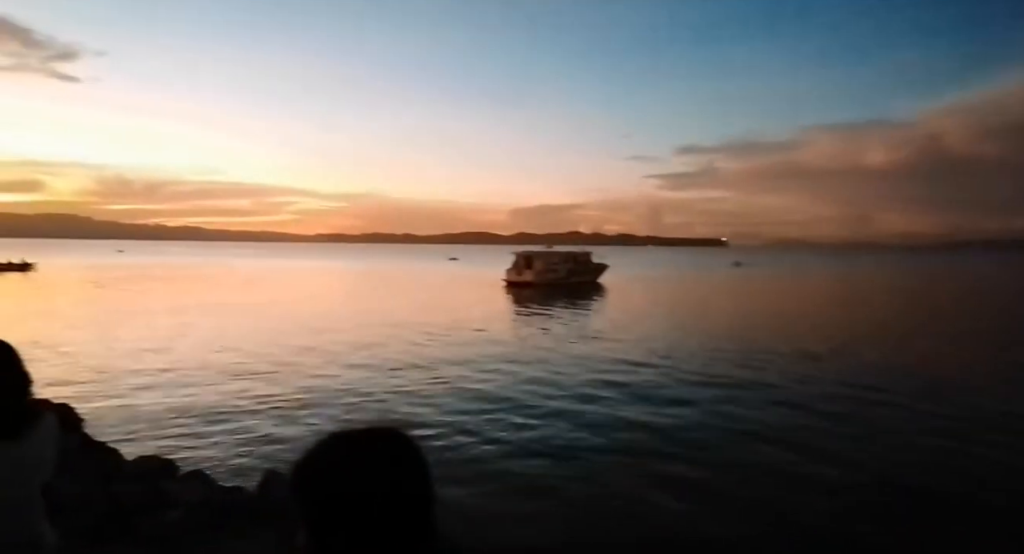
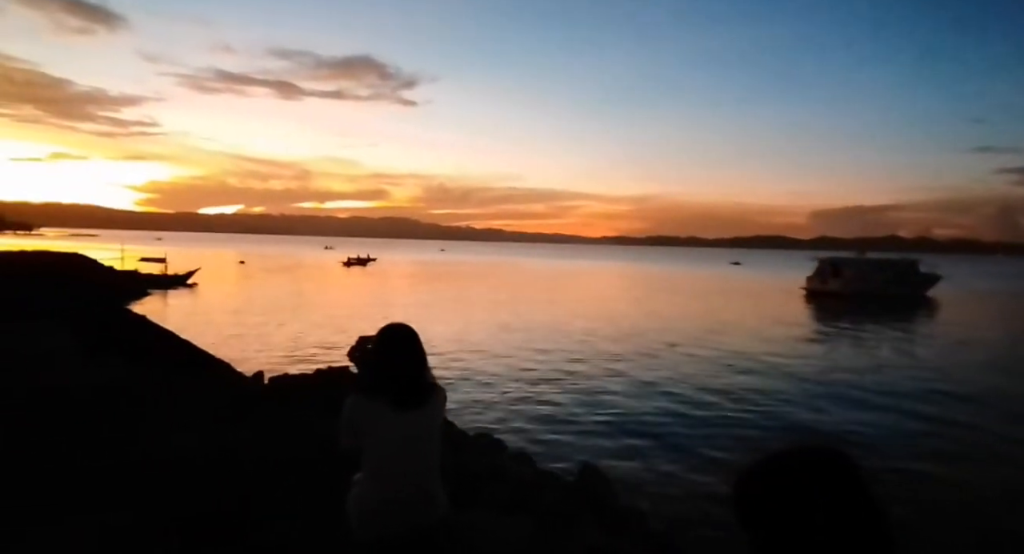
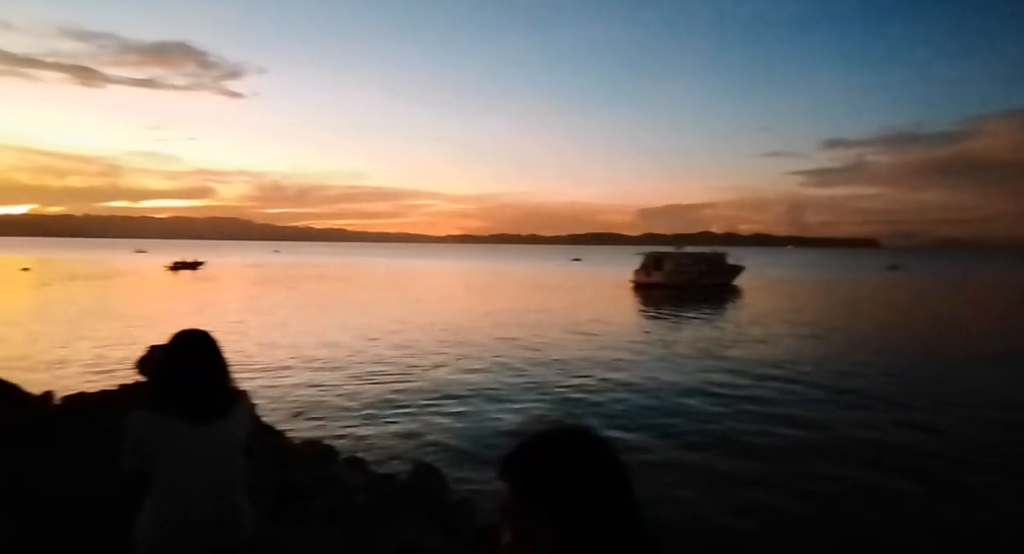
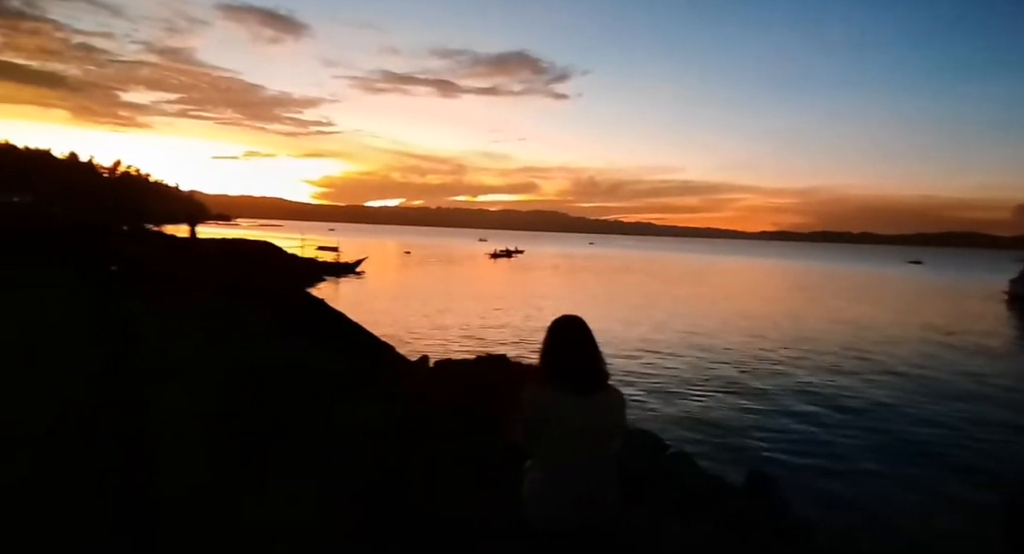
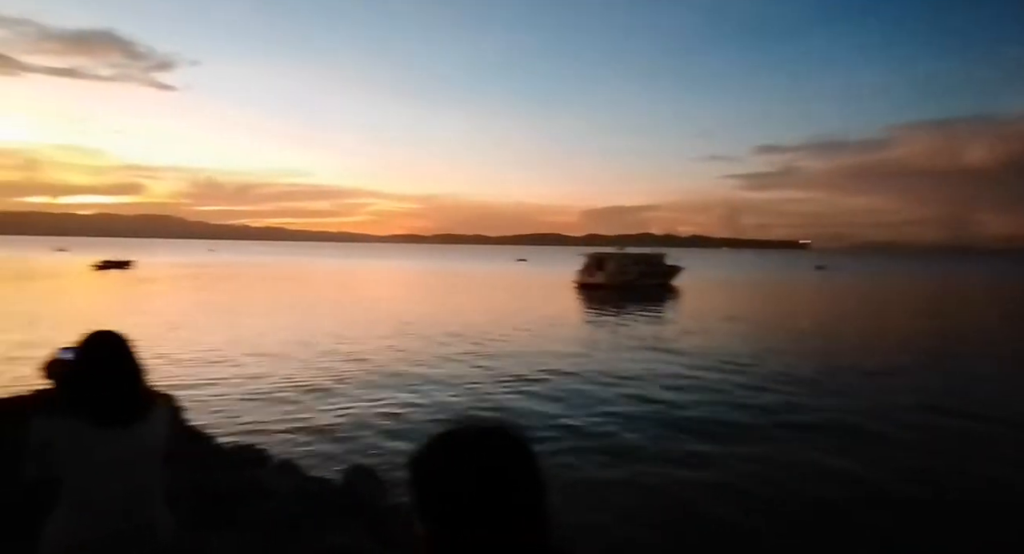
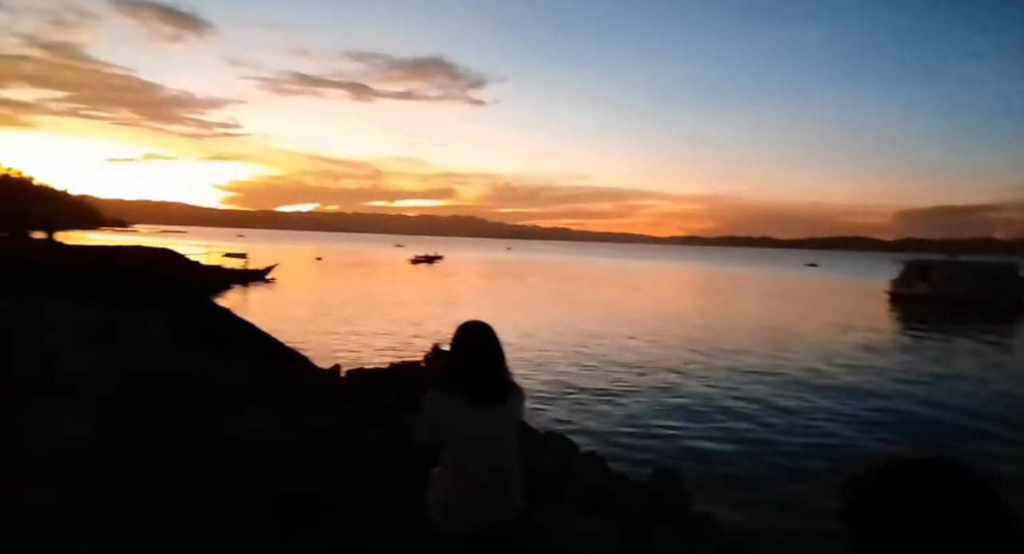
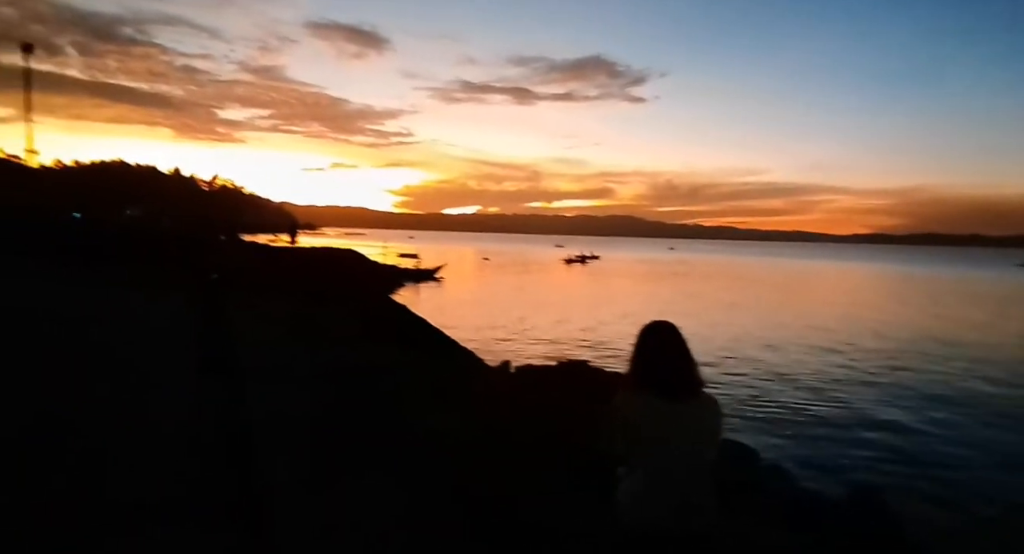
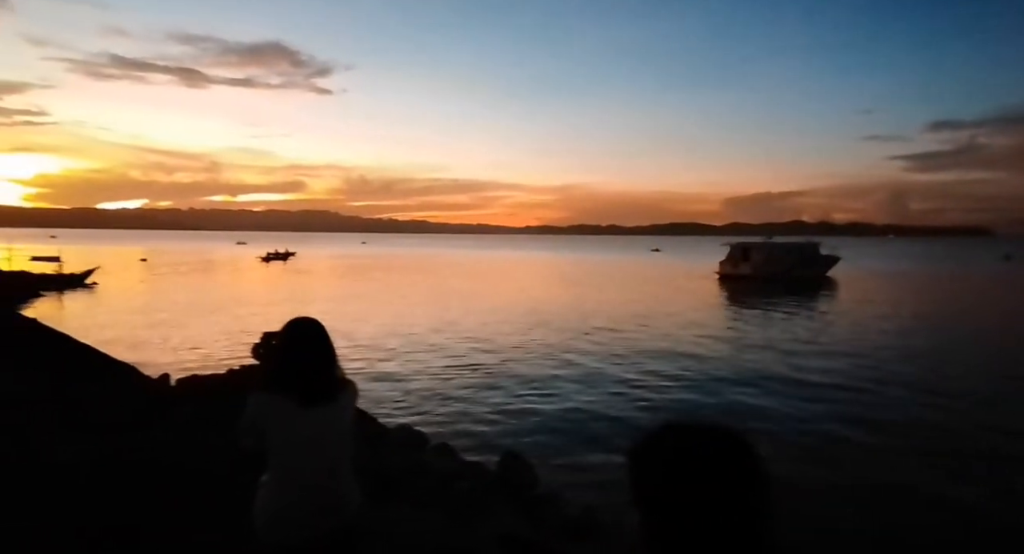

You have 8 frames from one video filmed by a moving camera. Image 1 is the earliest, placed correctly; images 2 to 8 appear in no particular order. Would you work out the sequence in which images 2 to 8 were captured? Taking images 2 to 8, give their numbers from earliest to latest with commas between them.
5, 3, 8, 2, 6, 4, 7
